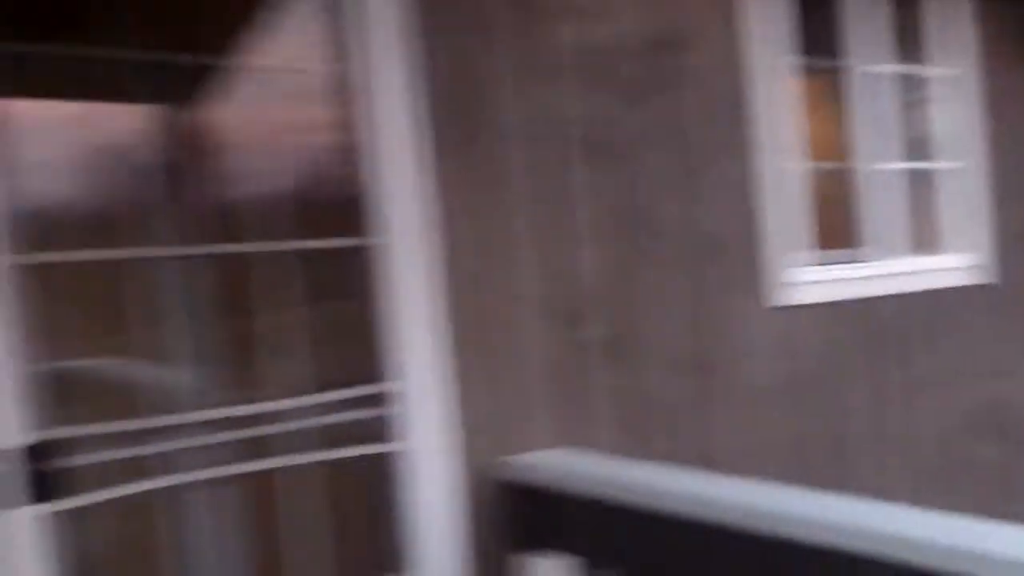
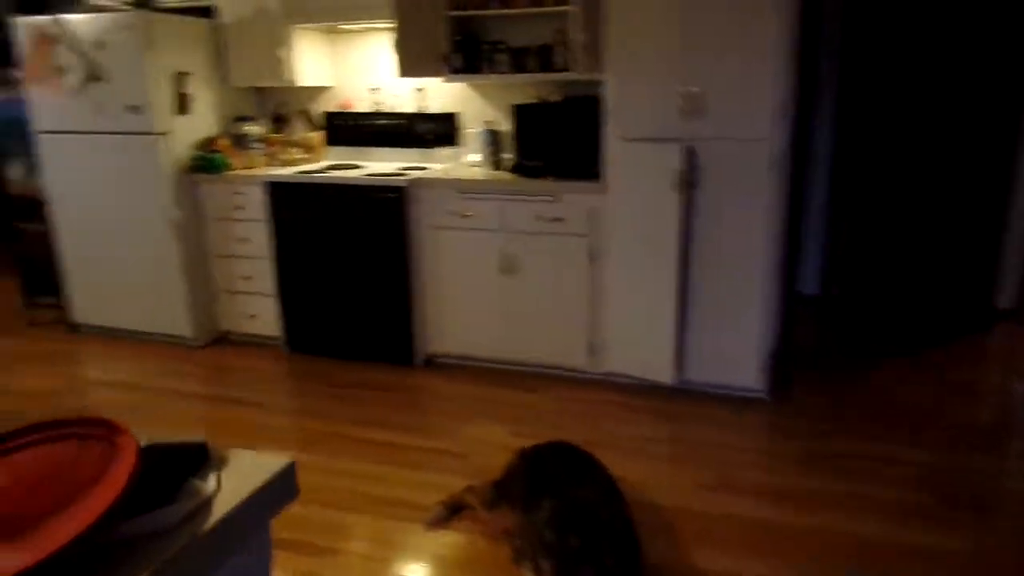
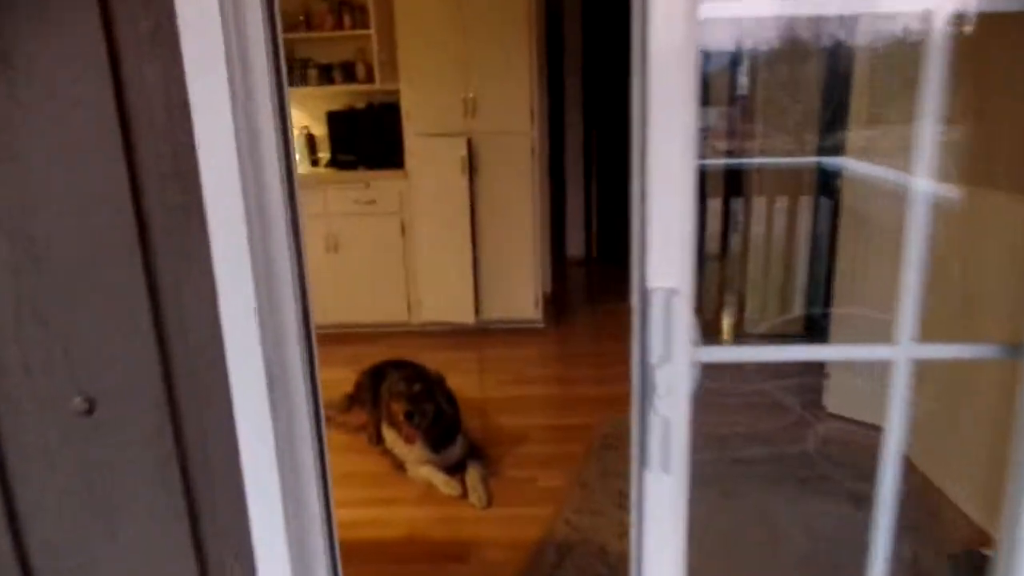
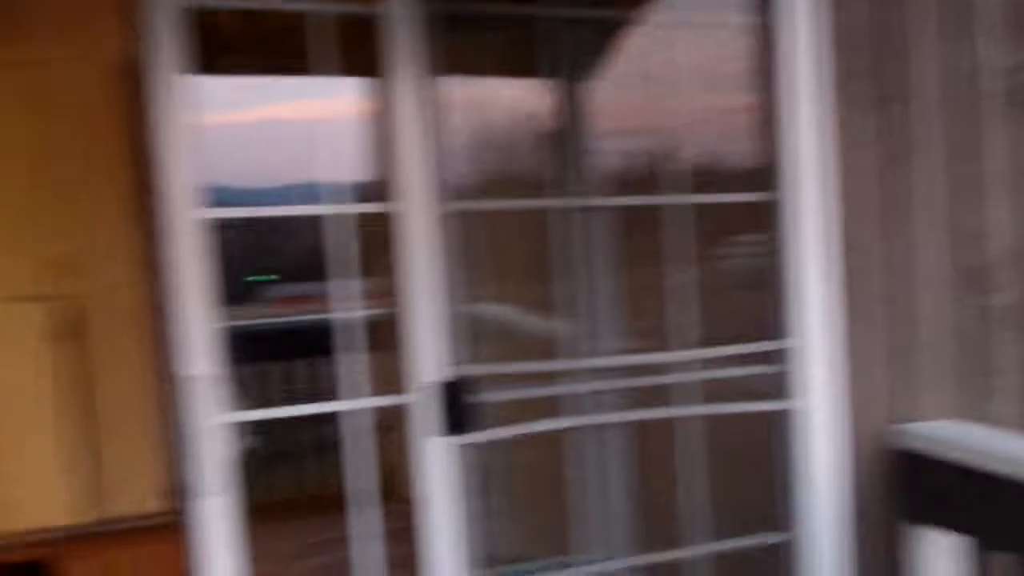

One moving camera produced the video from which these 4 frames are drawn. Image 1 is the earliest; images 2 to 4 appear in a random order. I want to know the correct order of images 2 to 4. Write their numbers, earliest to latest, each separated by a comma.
4, 3, 2
